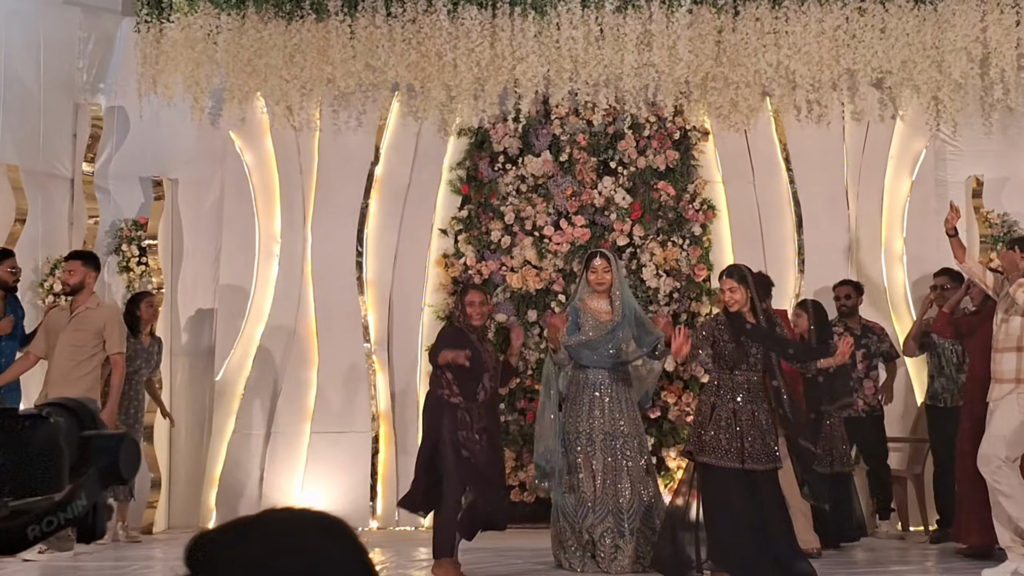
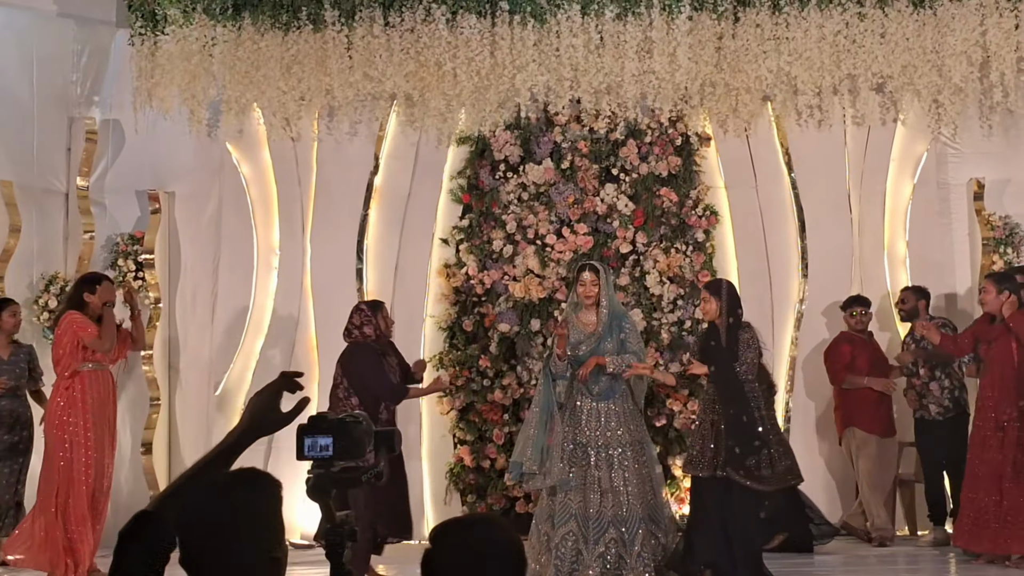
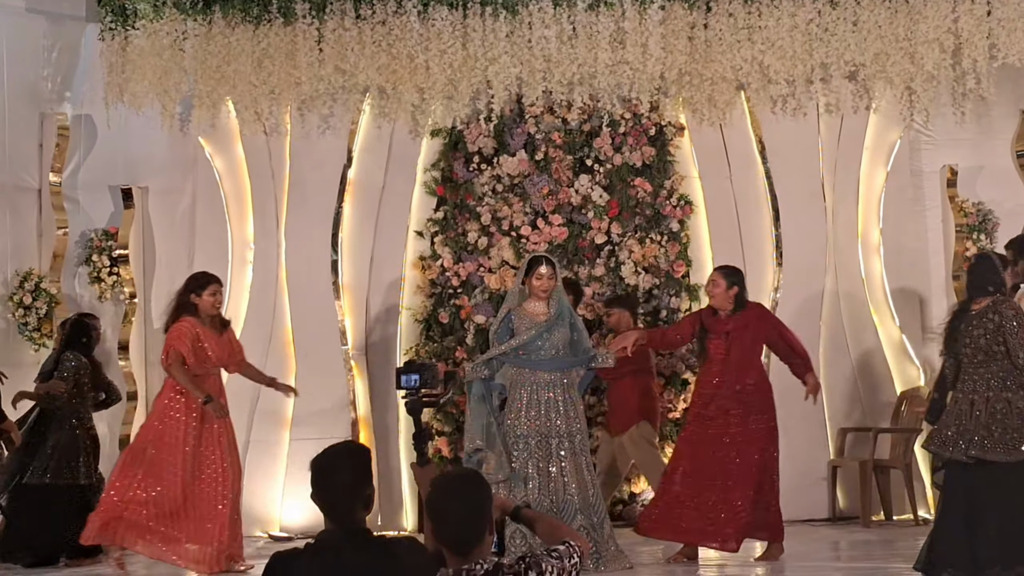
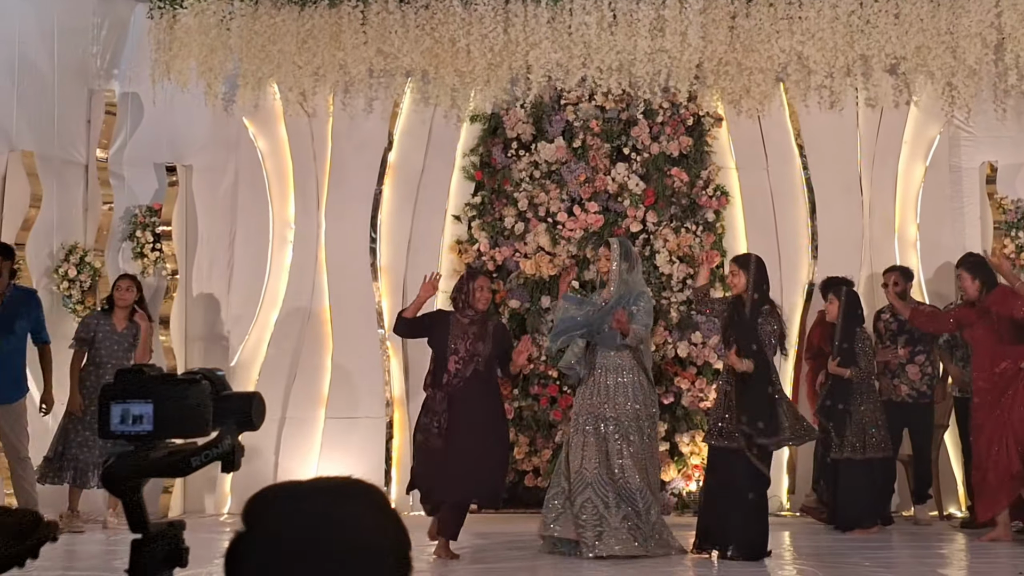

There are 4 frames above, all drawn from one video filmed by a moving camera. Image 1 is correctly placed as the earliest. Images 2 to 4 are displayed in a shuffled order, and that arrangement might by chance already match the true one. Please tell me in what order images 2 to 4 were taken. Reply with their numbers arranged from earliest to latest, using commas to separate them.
4, 2, 3
